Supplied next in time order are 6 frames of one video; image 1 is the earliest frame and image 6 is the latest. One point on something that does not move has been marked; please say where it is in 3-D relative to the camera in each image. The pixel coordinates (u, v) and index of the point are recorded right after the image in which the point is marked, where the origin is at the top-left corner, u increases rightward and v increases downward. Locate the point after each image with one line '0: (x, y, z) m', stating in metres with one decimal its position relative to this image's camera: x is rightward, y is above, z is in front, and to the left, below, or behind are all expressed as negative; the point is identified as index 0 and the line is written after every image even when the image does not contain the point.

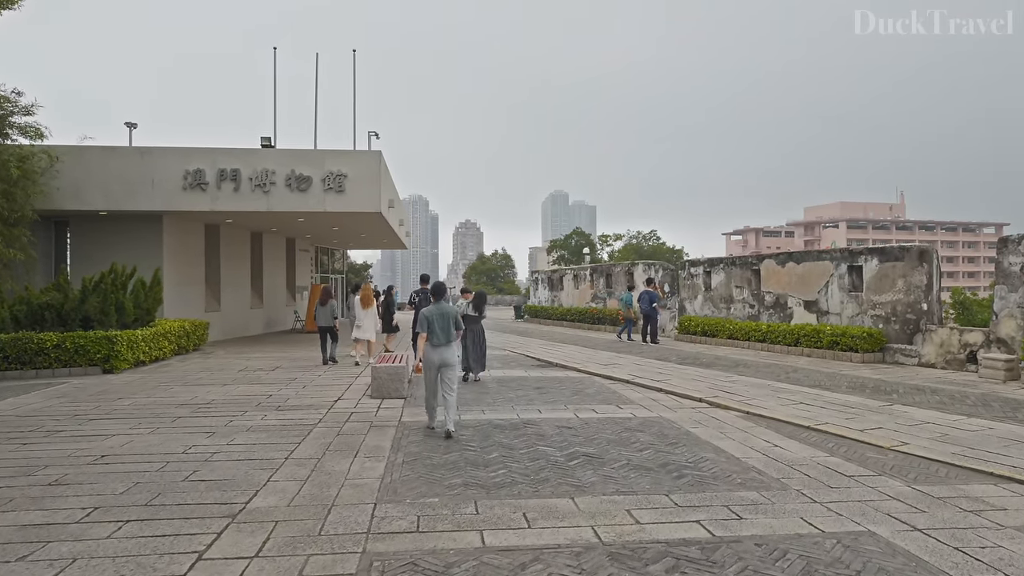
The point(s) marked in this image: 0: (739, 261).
0: (+4.7, +0.5, +14.7) m
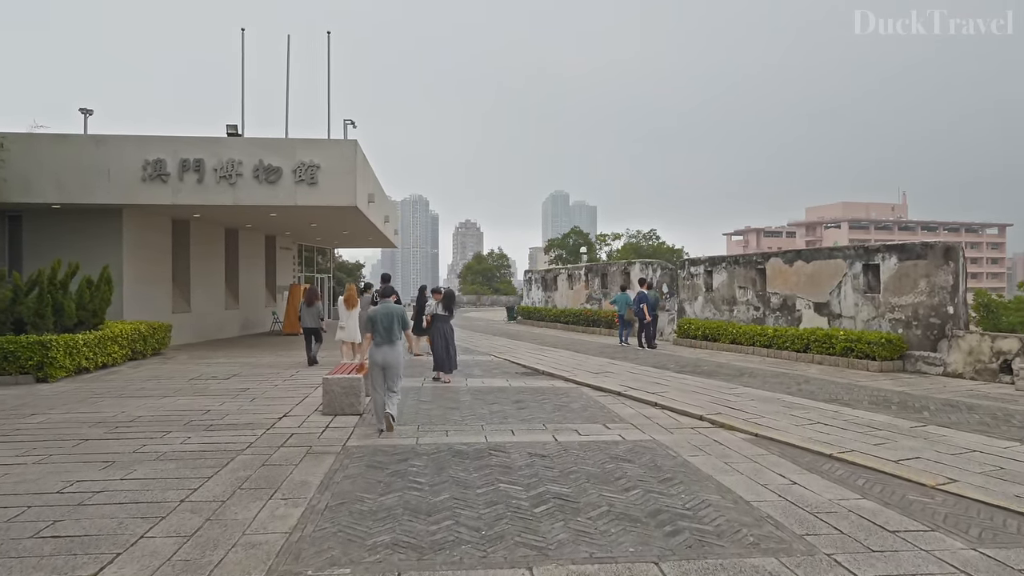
0: (+4.4, +0.5, +13.7) m
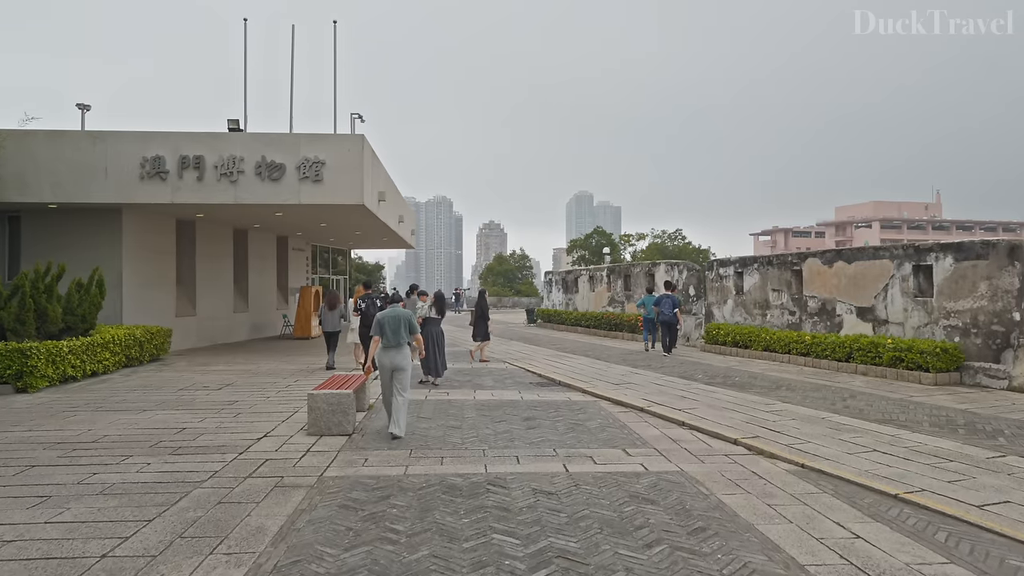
0: (+4.7, +0.5, +12.7) m
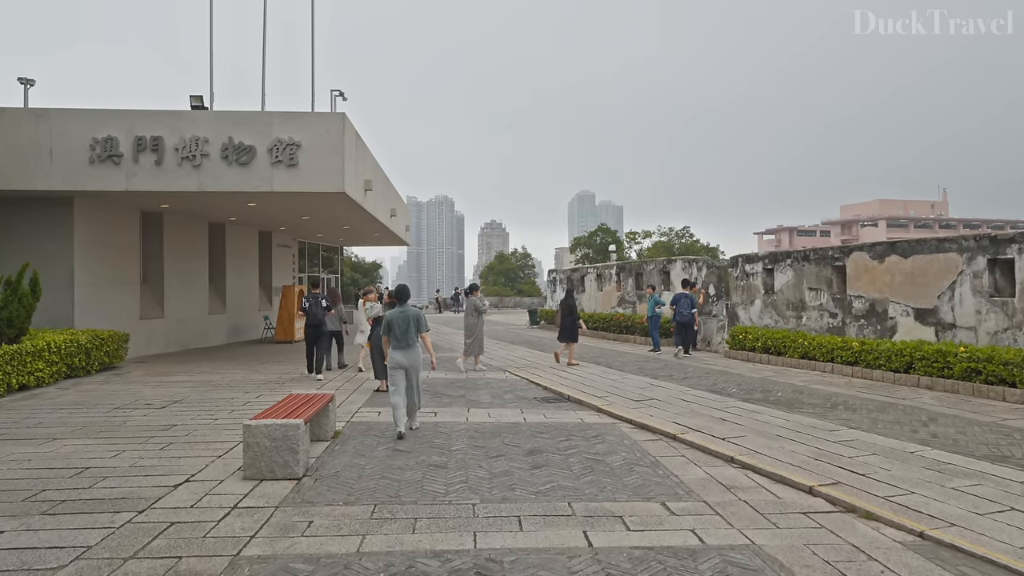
0: (+4.7, +0.5, +11.1) m
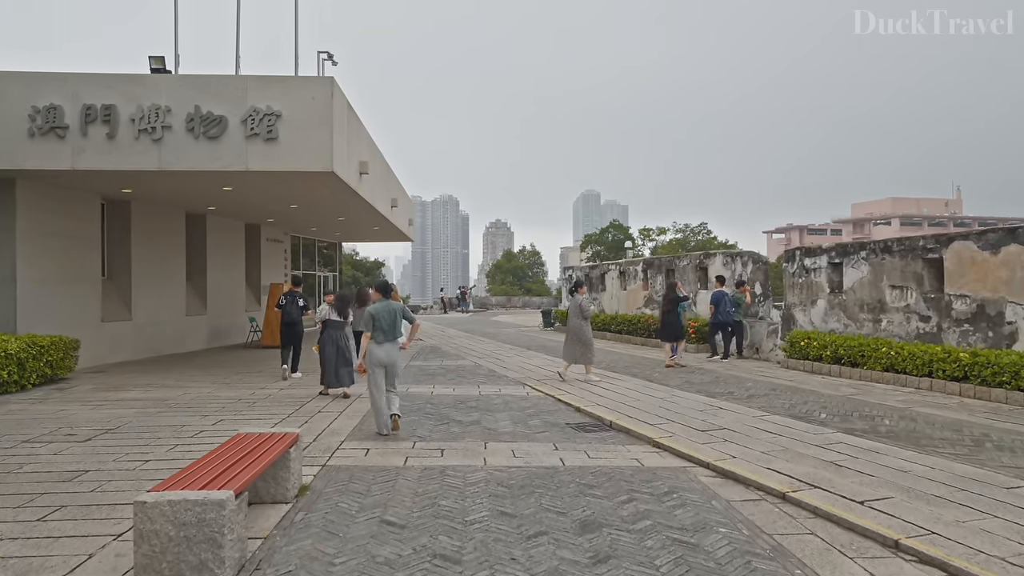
0: (+5.0, +0.5, +9.2) m
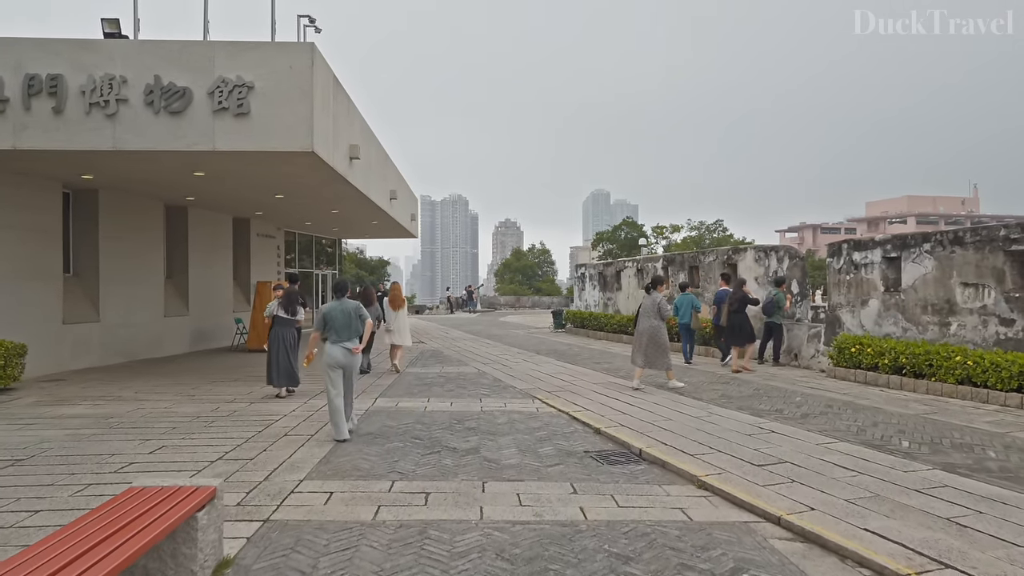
0: (+5.1, +0.6, +7.9) m
